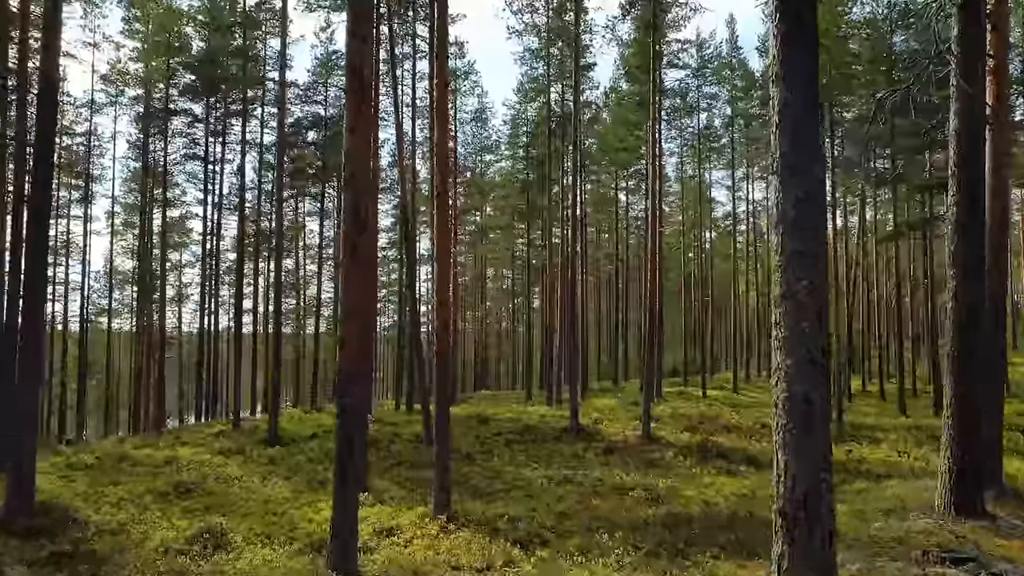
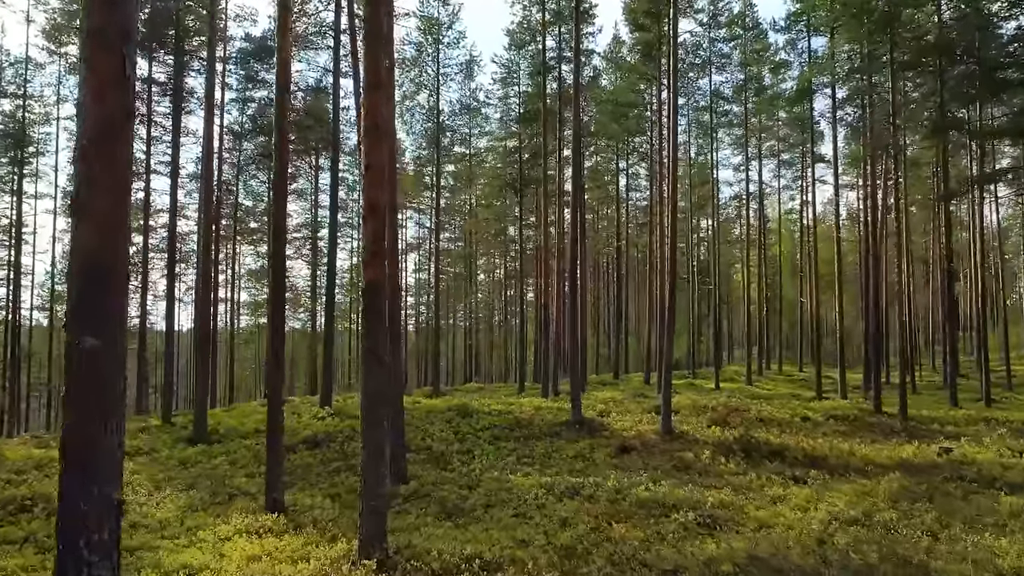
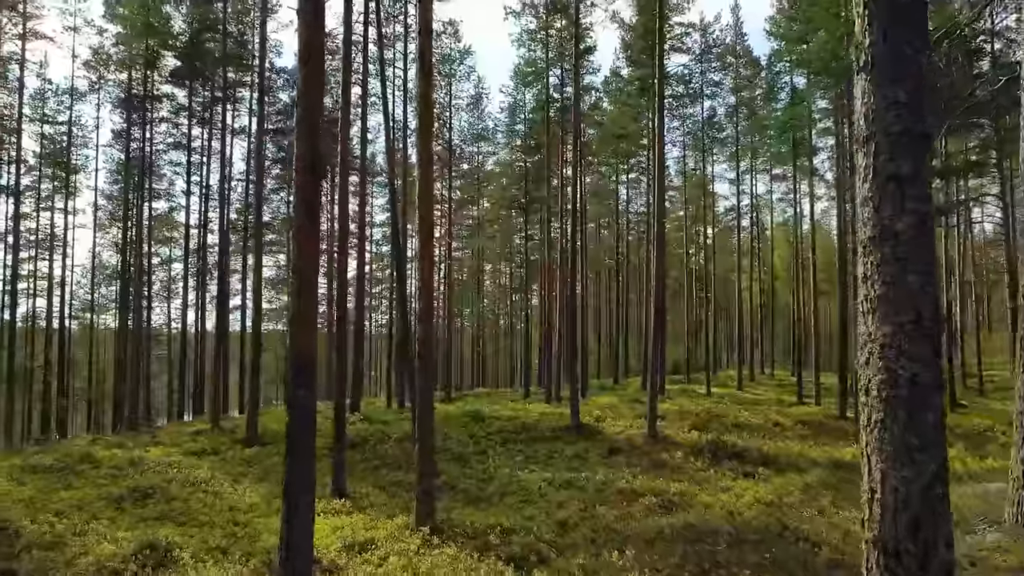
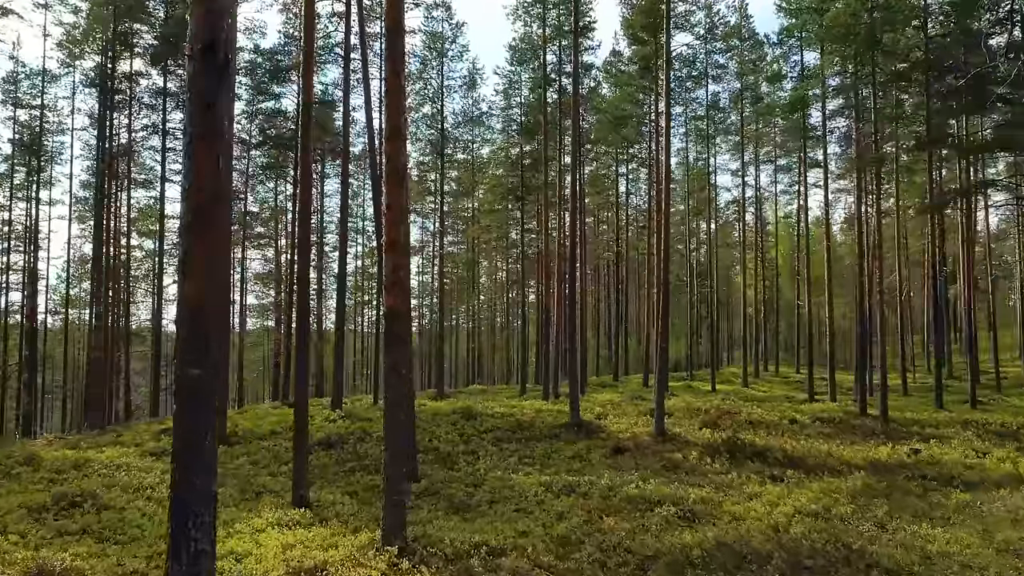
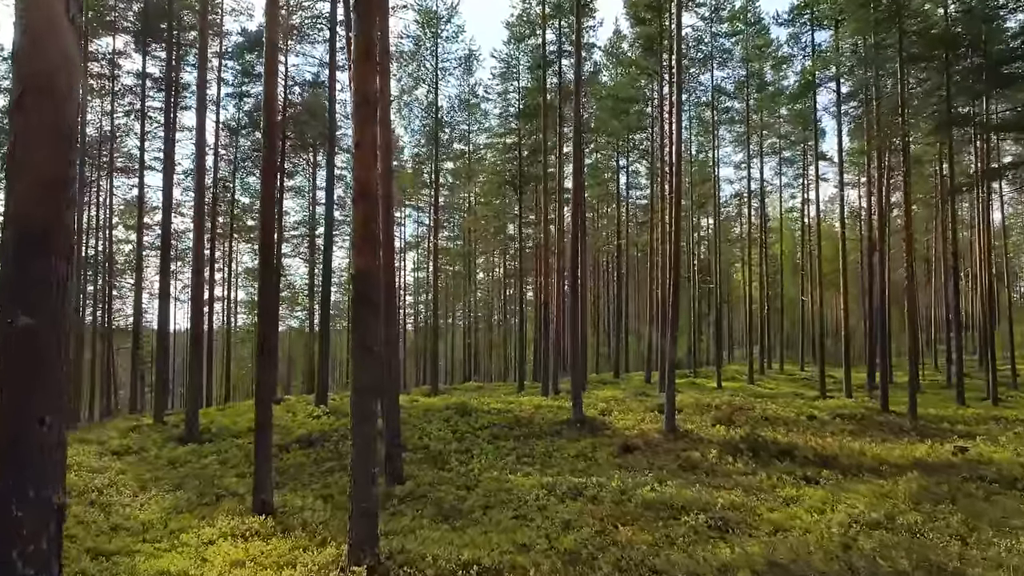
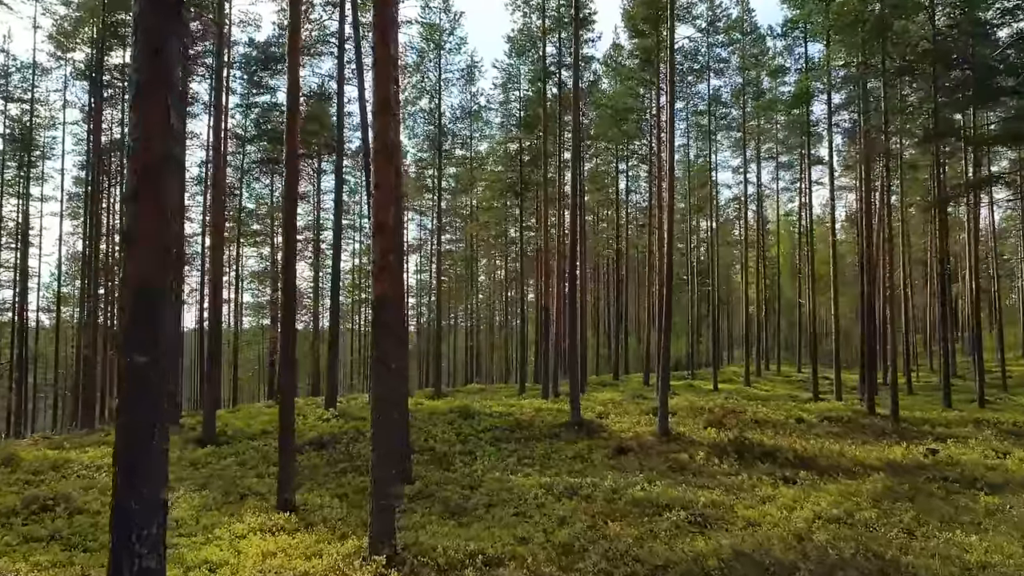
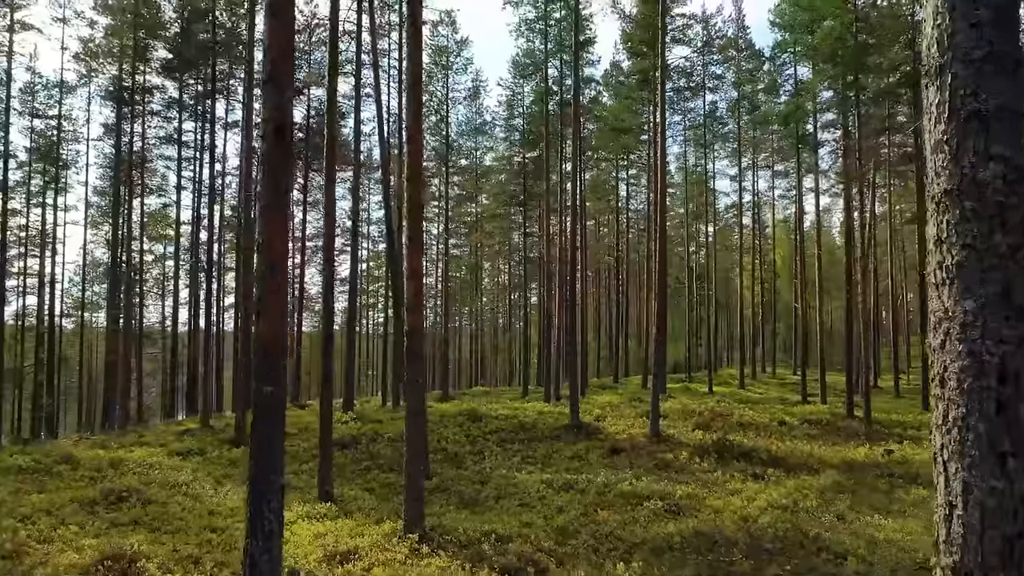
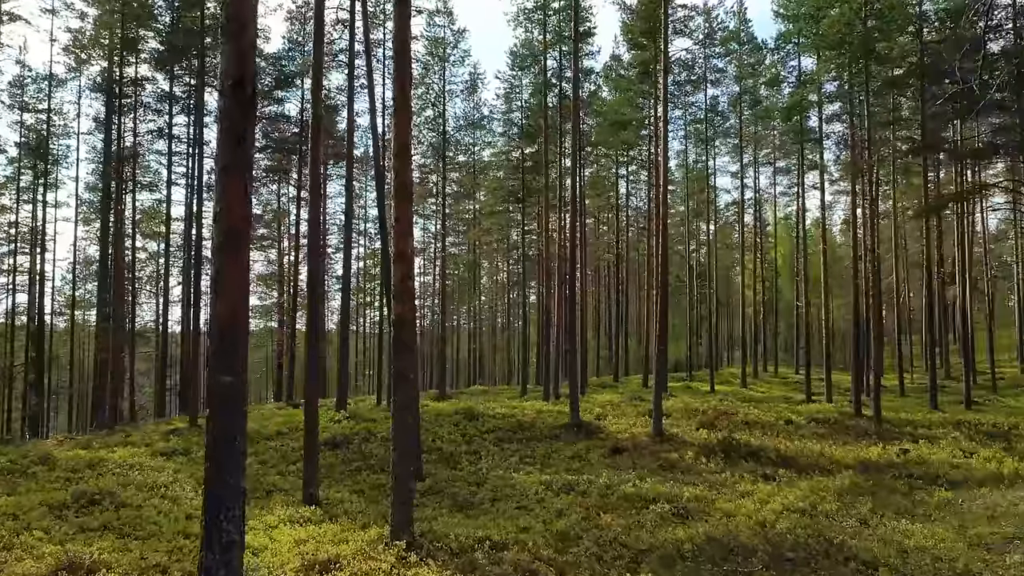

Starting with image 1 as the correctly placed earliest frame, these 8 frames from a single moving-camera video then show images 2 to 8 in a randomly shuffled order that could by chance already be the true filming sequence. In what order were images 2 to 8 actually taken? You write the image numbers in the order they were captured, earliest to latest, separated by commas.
3, 7, 8, 4, 6, 2, 5
